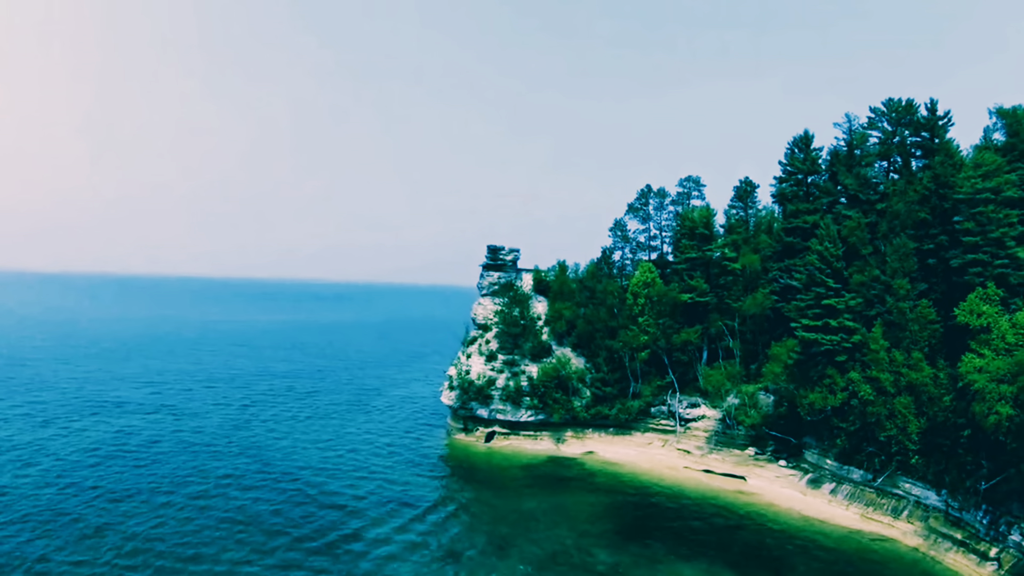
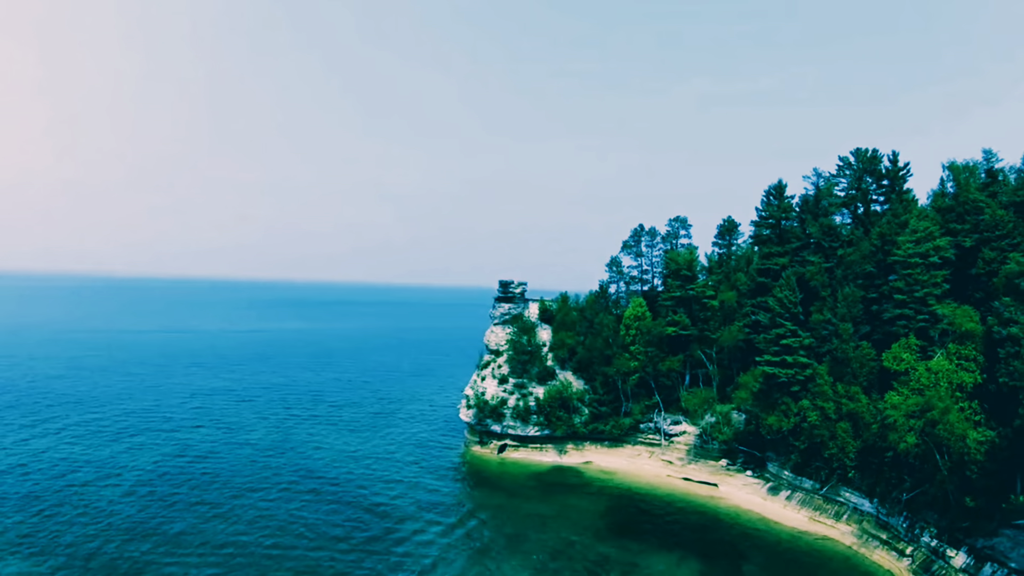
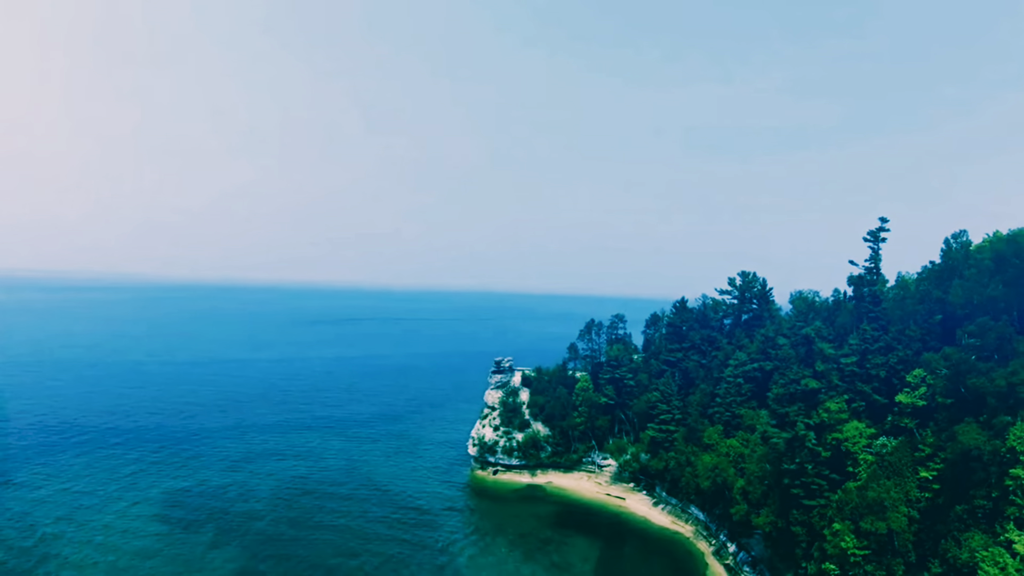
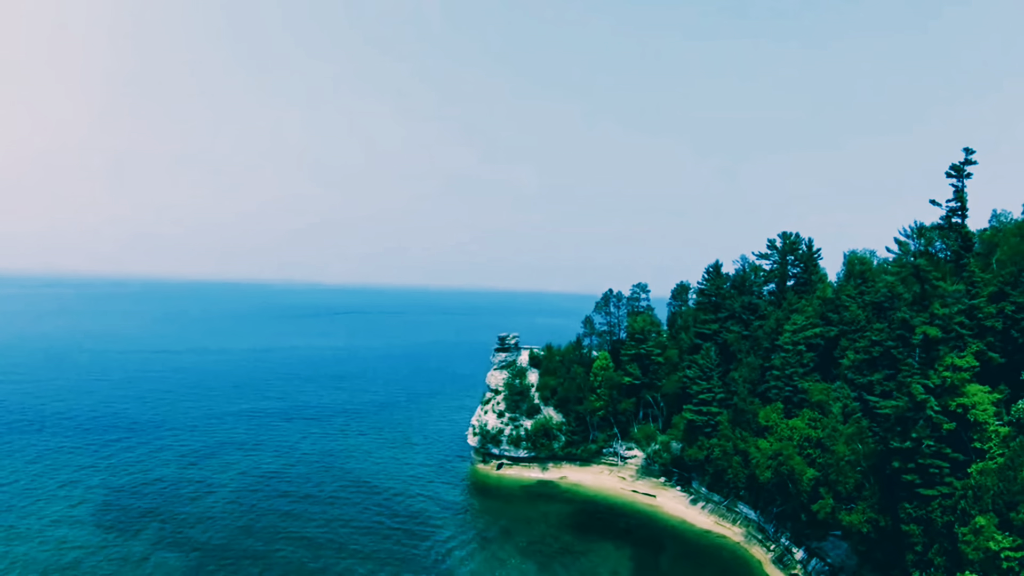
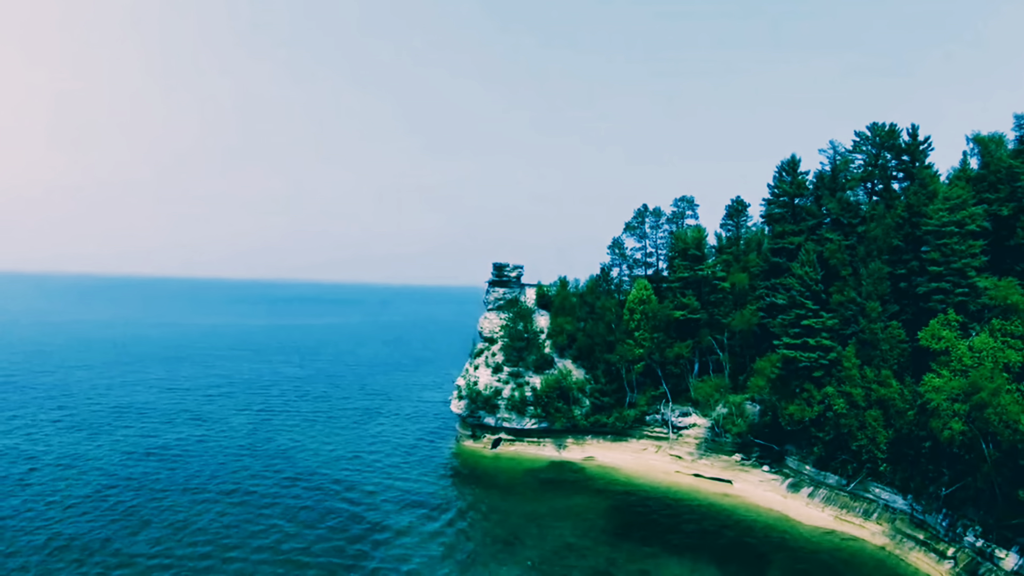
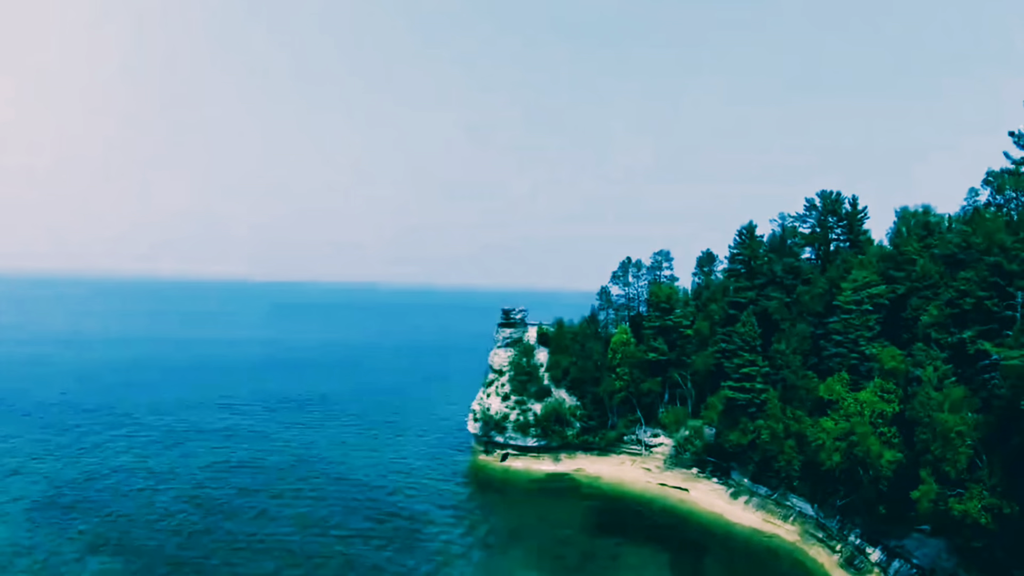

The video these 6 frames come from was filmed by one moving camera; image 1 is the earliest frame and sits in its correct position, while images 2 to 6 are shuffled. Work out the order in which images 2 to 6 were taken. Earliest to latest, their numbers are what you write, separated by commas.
5, 2, 6, 4, 3
